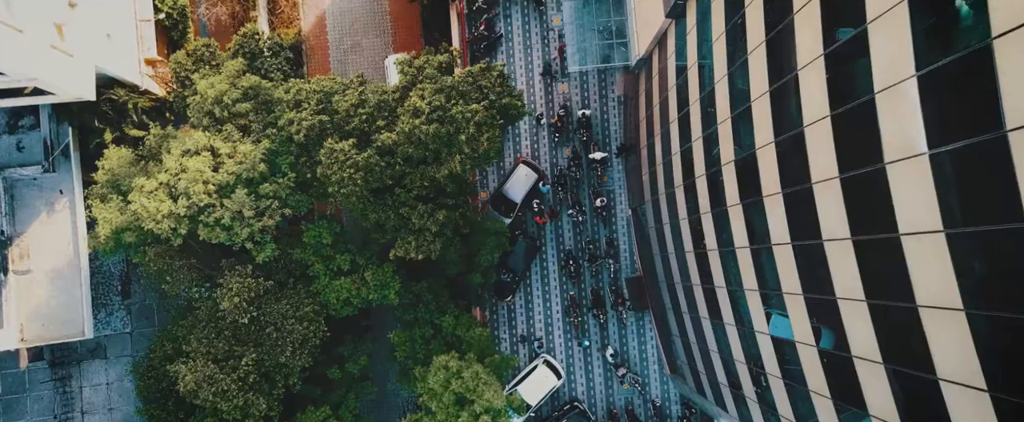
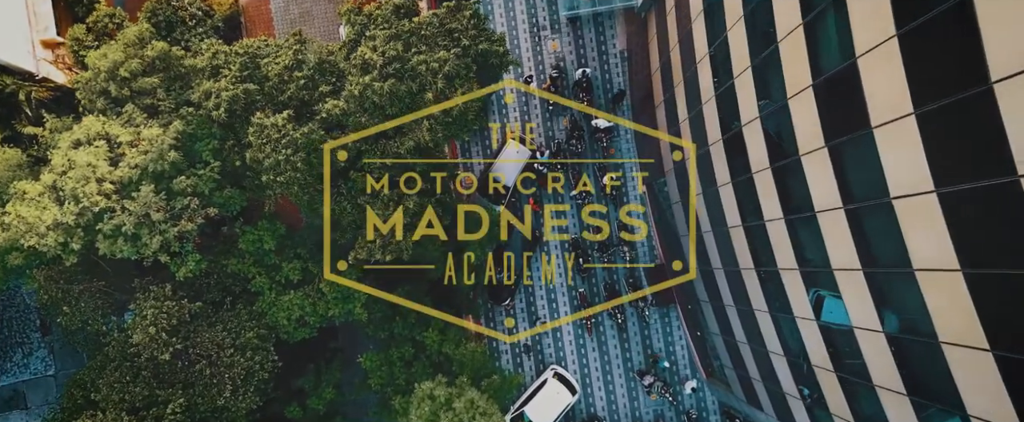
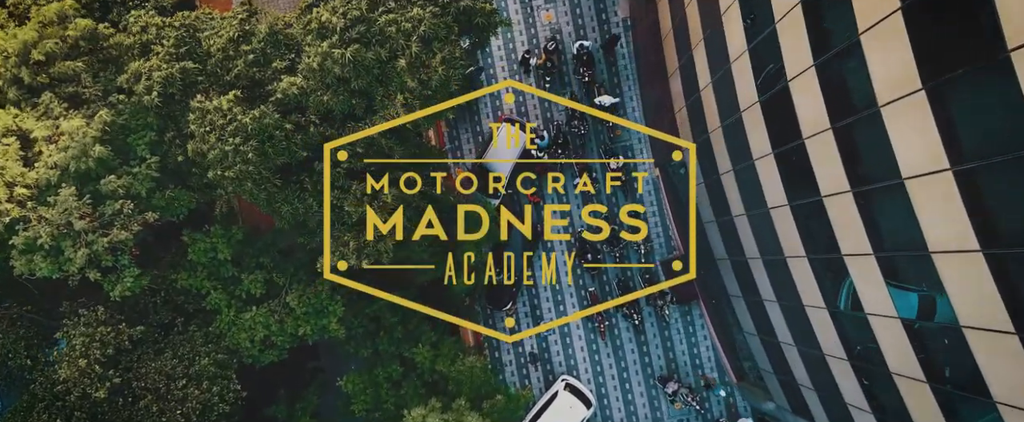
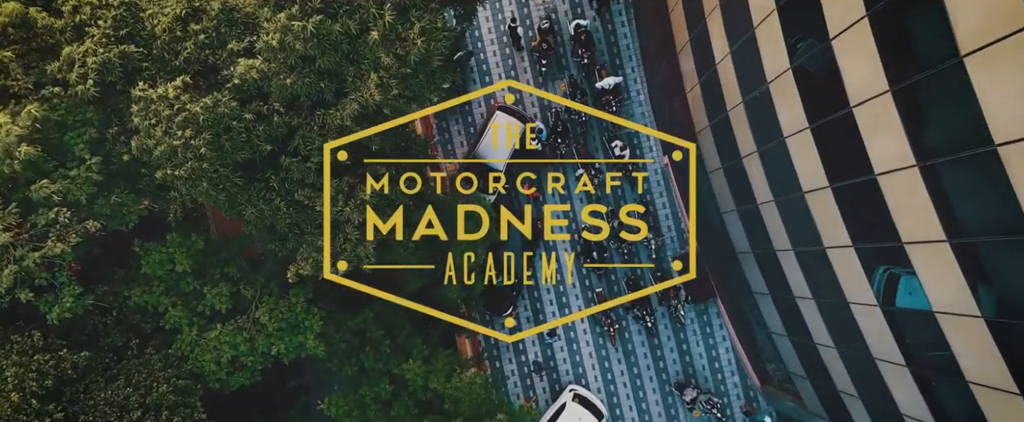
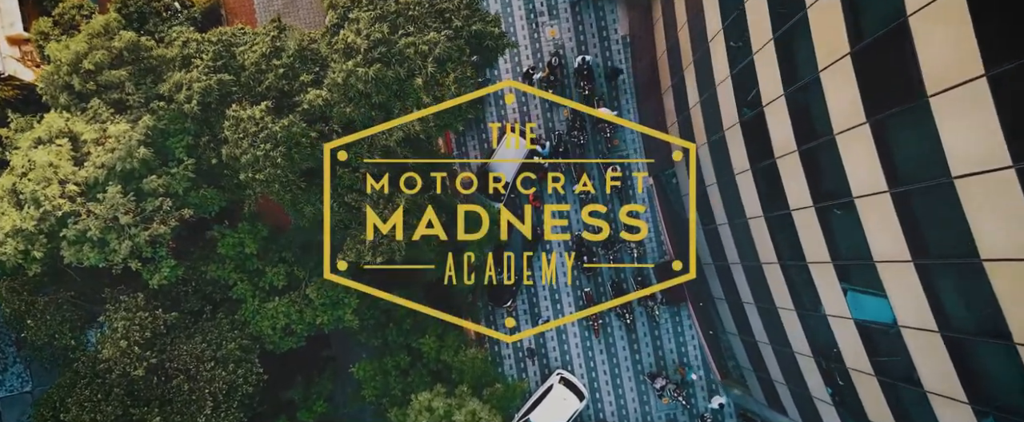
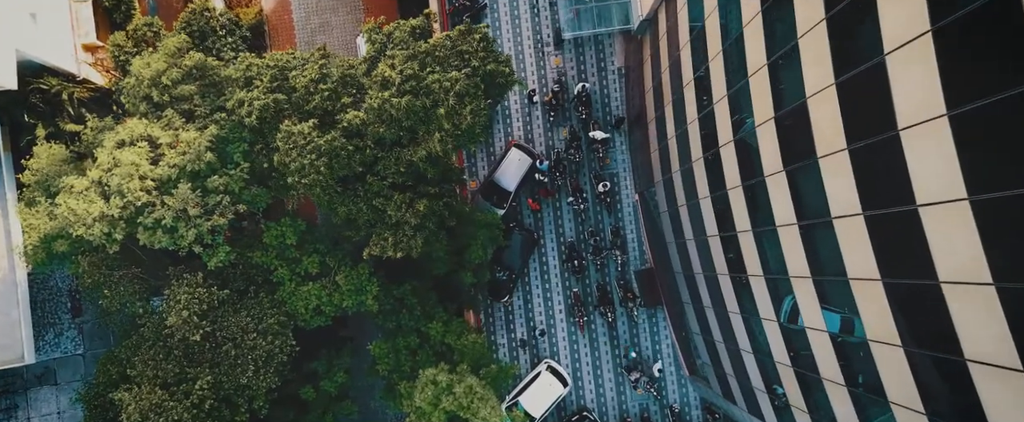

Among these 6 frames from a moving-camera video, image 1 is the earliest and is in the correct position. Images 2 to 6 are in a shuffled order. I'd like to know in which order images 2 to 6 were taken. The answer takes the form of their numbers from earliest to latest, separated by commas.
6, 2, 5, 3, 4
